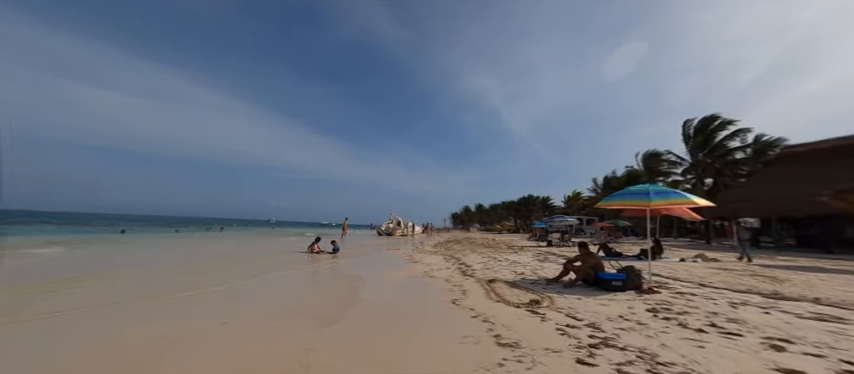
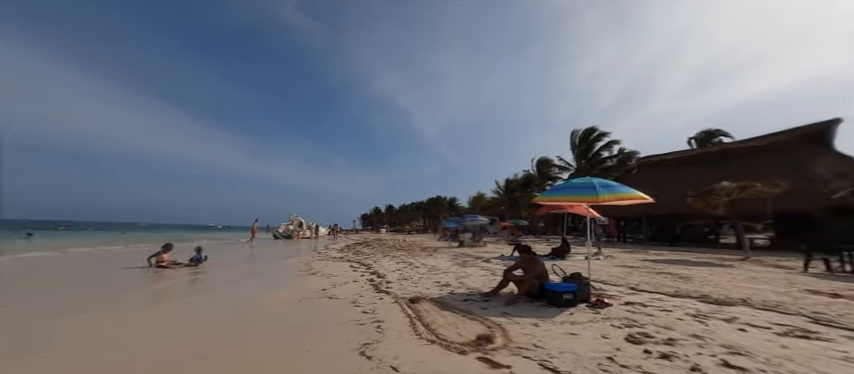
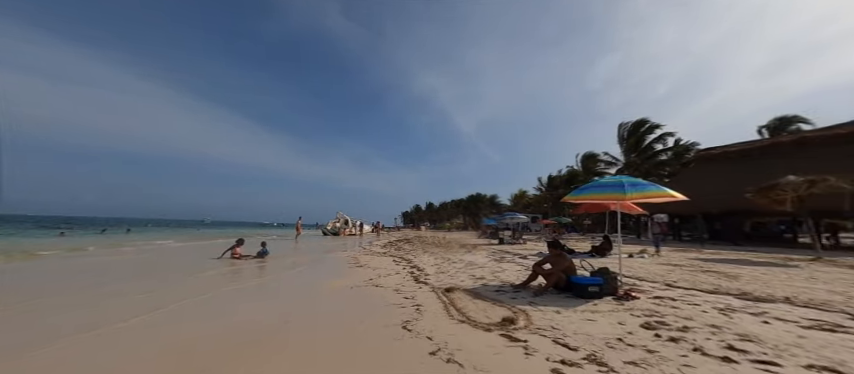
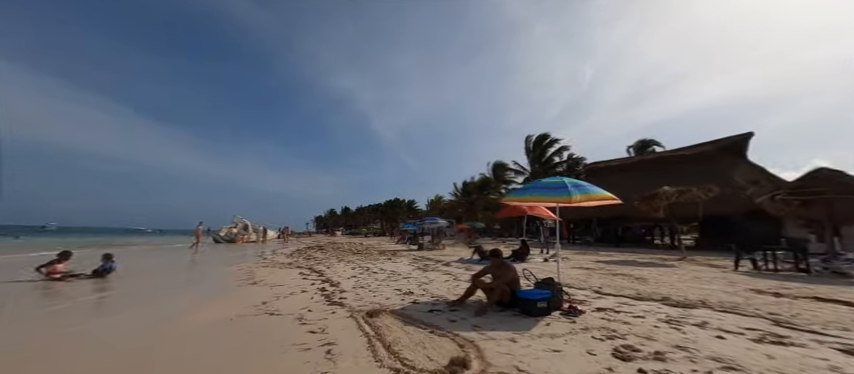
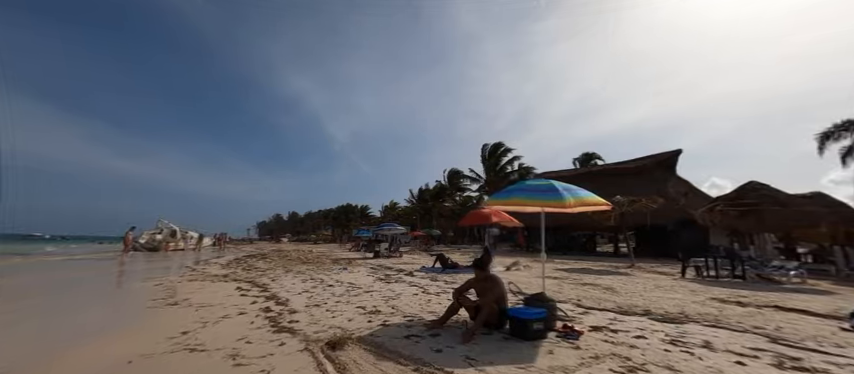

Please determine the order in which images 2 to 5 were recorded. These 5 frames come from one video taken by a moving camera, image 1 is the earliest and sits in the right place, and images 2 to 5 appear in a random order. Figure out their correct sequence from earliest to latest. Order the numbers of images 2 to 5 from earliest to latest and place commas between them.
3, 2, 4, 5
